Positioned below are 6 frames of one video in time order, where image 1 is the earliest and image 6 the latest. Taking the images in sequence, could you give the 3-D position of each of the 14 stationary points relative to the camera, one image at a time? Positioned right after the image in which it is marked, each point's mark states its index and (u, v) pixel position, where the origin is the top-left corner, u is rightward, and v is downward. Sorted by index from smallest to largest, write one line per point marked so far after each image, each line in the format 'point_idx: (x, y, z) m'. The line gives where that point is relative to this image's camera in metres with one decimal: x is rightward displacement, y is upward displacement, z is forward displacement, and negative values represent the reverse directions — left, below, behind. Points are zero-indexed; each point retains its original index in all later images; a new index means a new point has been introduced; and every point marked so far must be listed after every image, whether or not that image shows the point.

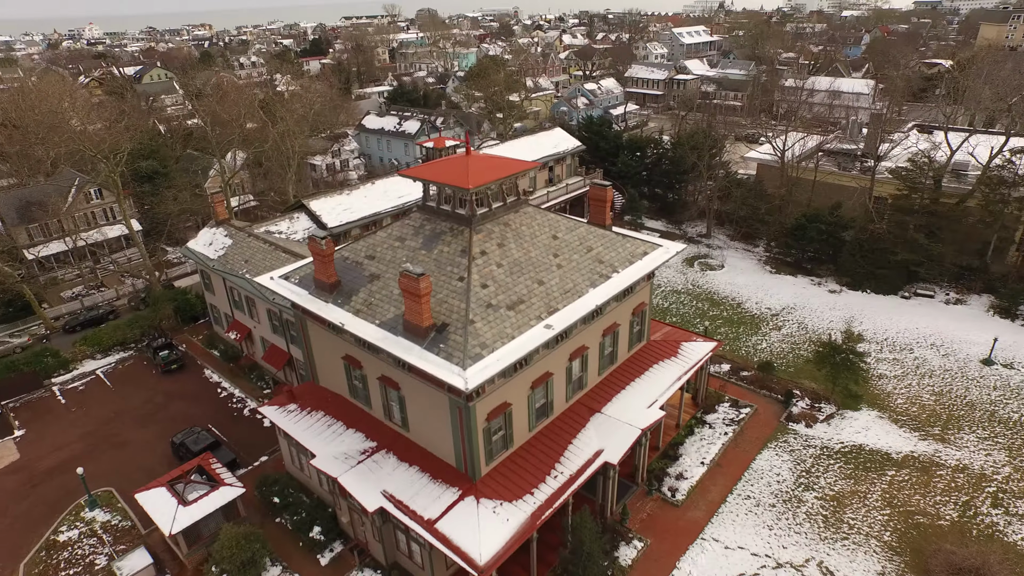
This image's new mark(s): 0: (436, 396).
0: (-2.2, -3.2, +16.5) m
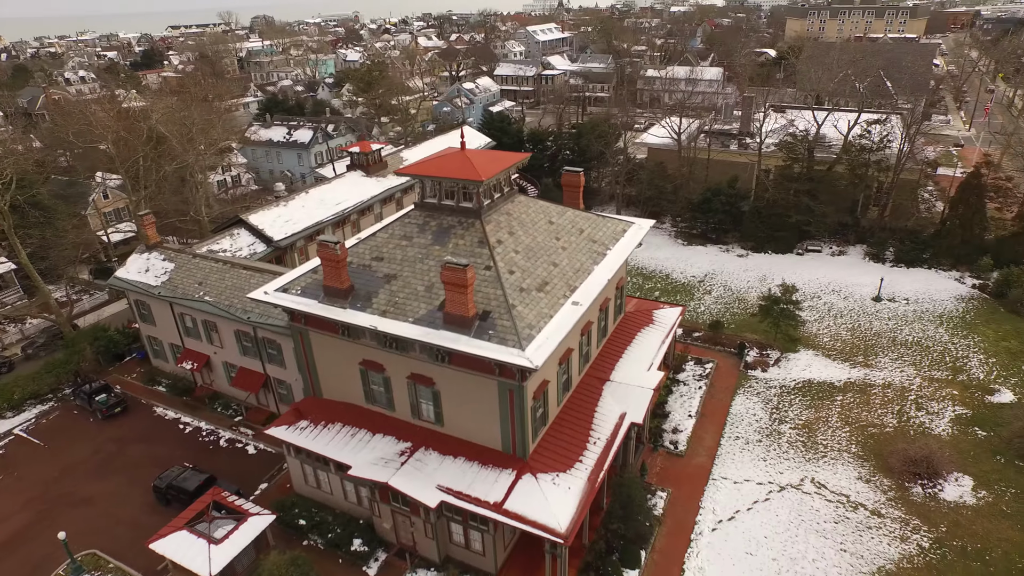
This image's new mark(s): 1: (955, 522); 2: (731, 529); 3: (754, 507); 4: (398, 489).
0: (-1.0, -2.9, +16.9) m
1: (+16.6, -8.5, +20.5) m
2: (+8.0, -8.6, +19.8) m
3: (+9.3, -8.2, +20.8) m
4: (-3.3, -5.9, +16.4) m
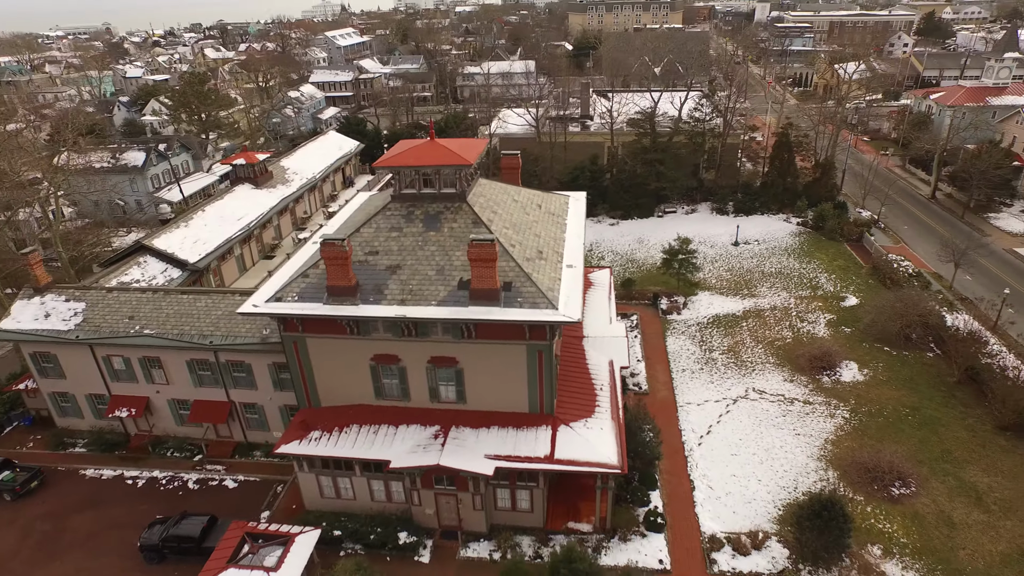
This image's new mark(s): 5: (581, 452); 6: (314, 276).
0: (-0.2, -2.1, +17.9) m
1: (+16.3, -5.0, +26.3) m
2: (+8.4, -6.4, +23.3) m
3: (+9.2, -5.8, +24.6) m
4: (-1.9, -5.4, +16.9) m
5: (+2.1, -5.1, +17.4) m
6: (-6.4, +0.4, +18.0) m
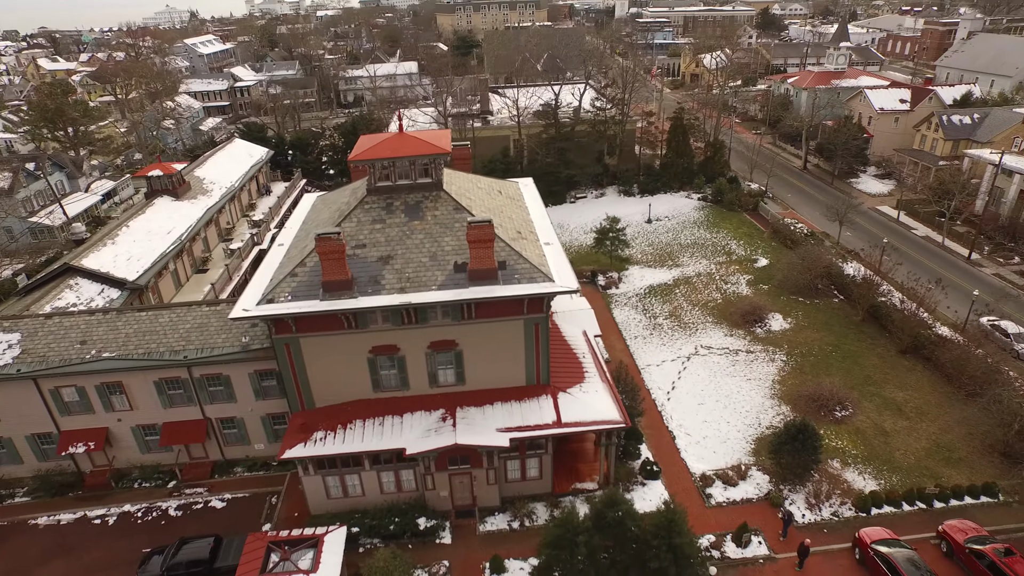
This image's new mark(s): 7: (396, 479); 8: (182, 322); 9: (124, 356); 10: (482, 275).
0: (-0.3, -1.4, +18.6) m
1: (+14.7, -2.7, +29.8) m
2: (+7.6, -4.8, +25.4) m
3: (+8.2, -4.2, +26.9) m
4: (-1.4, -4.9, +17.3) m
5: (+2.4, -4.2, +18.6) m
6: (-6.6, +0.4, +17.6) m
7: (-3.9, -6.4, +18.5) m
8: (-11.8, -1.2, +19.8) m
9: (-13.2, -2.3, +18.9) m
10: (-1.0, +0.4, +17.5) m
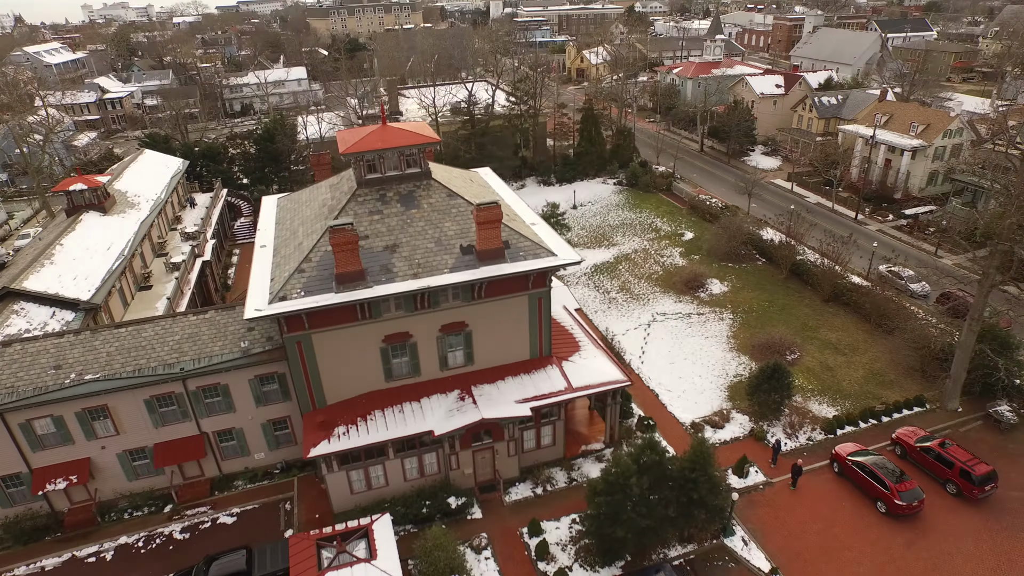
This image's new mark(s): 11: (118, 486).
0: (-0.1, -0.6, +19.4) m
1: (+12.9, -0.7, +32.9) m
2: (+6.9, -3.4, +27.5) m
3: (+7.1, -2.7, +29.0) m
4: (-0.6, -4.2, +18.0) m
5: (+2.8, -3.2, +19.8) m
6: (-6.3, +0.6, +17.3) m
7: (-3.1, -6.0, +18.8) m
8: (-11.6, -1.6, +18.7) m
9: (-12.8, -2.8, +17.6) m
10: (-0.7, +1.1, +18.1) m
11: (-13.8, -7.0, +19.5) m
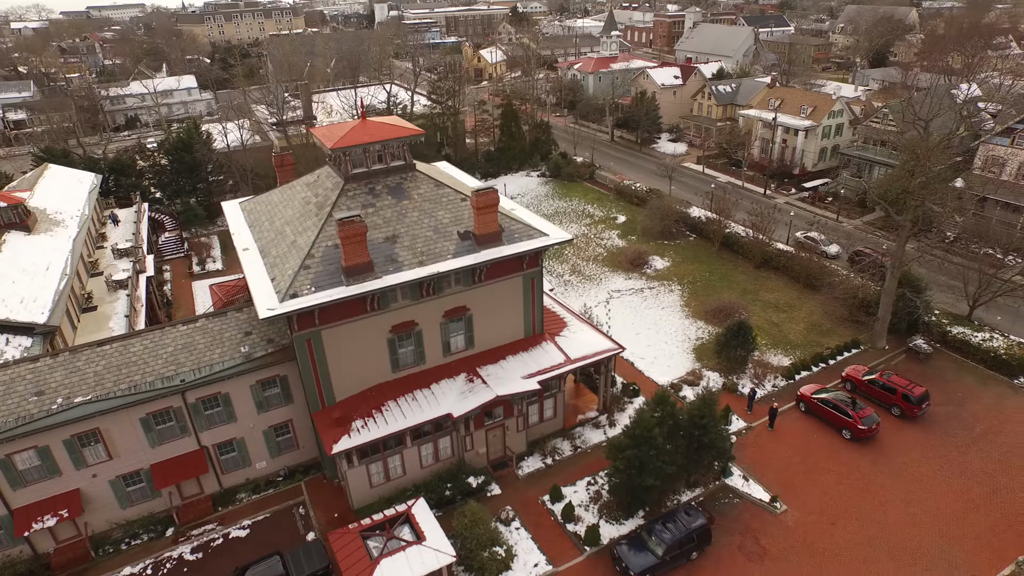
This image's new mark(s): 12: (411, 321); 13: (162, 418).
0: (-0.2, 0.0, +20.2) m
1: (+10.5, +1.0, +35.5) m
2: (+5.7, -2.2, +29.3) m
3: (+5.6, -1.5, +30.8) m
4: (-0.2, -3.6, +18.7) m
5: (+2.8, -2.3, +21.1) m
6: (-6.1, +0.7, +17.2) m
7: (-2.6, -5.6, +19.1) m
8: (-11.3, -1.9, +17.8) m
9: (-12.2, -3.2, +16.4) m
10: (-0.8, +1.7, +18.8) m
11: (-13.2, -7.5, +18.2) m
12: (-3.4, -1.2, +18.8) m
13: (-11.1, -4.1, +17.5) m
